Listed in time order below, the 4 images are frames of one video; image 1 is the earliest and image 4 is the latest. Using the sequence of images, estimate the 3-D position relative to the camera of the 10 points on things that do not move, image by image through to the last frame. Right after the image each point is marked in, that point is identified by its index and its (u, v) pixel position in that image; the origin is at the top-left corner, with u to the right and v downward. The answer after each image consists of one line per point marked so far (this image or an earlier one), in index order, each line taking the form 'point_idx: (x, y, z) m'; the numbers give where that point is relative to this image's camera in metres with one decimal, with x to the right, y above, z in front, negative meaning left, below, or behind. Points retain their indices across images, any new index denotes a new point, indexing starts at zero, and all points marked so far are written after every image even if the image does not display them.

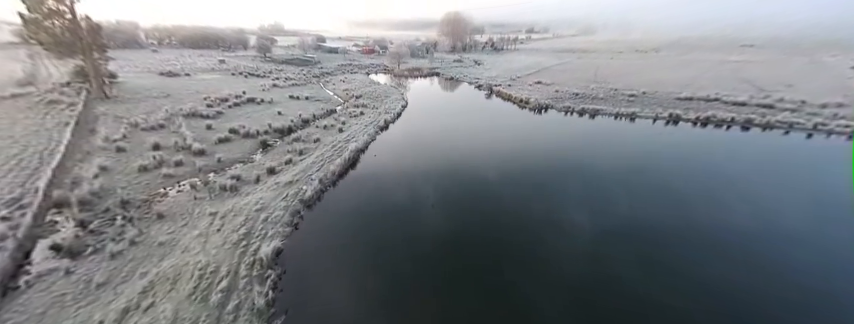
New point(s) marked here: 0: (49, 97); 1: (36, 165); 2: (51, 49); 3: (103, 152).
0: (-23.2, +4.0, +17.1) m
1: (-14.3, -0.1, +10.1) m
2: (-24.6, +7.3, +18.1) m
3: (-13.8, +0.4, +11.8) m
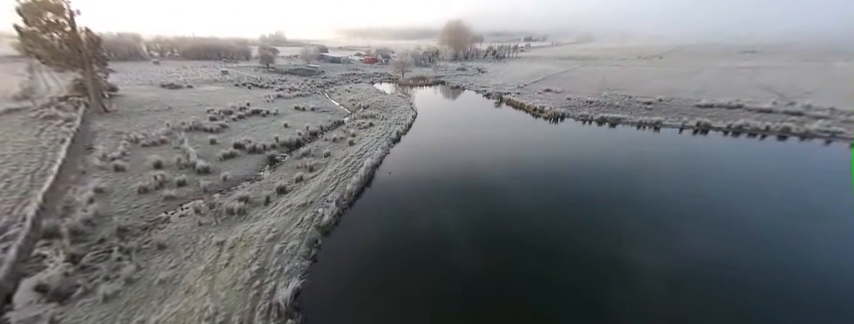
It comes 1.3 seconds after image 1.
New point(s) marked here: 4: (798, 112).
0: (-22.4, +2.9, +16.4) m
1: (-13.4, -0.9, +9.3) m
2: (-23.8, +6.3, +17.5) m
3: (-12.9, -0.4, +11.0) m
4: (+23.4, +3.2, +17.5) m
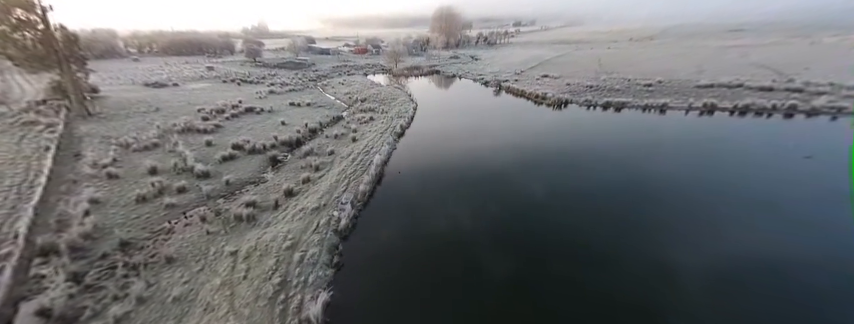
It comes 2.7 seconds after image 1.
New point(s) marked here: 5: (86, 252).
0: (-22.2, +2.4, +15.4) m
1: (-12.9, -1.2, +8.7) m
2: (-23.7, +5.7, +16.4) m
3: (-12.5, -0.7, +10.4) m
4: (+23.5, +4.5, +17.6) m
5: (-8.6, -2.3, +7.0) m
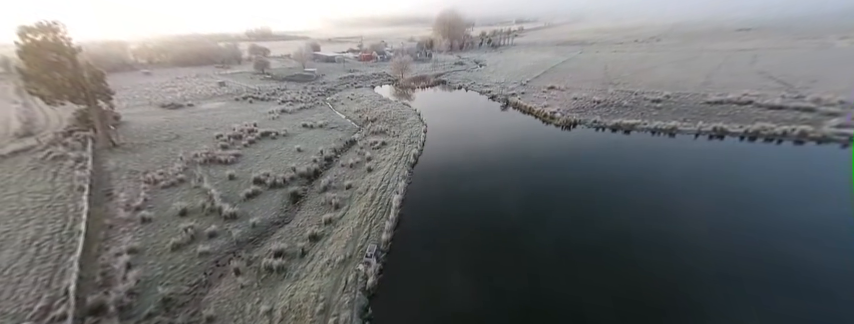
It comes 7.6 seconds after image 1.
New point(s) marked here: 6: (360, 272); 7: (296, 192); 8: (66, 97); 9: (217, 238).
0: (-21.5, +0.5, +16.1) m
1: (-12.2, -3.1, +9.3) m
2: (-23.1, +3.8, +17.1) m
3: (-11.8, -2.5, +10.9) m
4: (+24.2, +3.3, +17.5) m
5: (-7.9, -4.0, +7.5) m
6: (-2.1, -3.3, +8.6) m
7: (-6.3, -1.5, +13.5) m
8: (-21.7, +3.9, +16.7) m
9: (-7.9, -2.9, +10.5) m
